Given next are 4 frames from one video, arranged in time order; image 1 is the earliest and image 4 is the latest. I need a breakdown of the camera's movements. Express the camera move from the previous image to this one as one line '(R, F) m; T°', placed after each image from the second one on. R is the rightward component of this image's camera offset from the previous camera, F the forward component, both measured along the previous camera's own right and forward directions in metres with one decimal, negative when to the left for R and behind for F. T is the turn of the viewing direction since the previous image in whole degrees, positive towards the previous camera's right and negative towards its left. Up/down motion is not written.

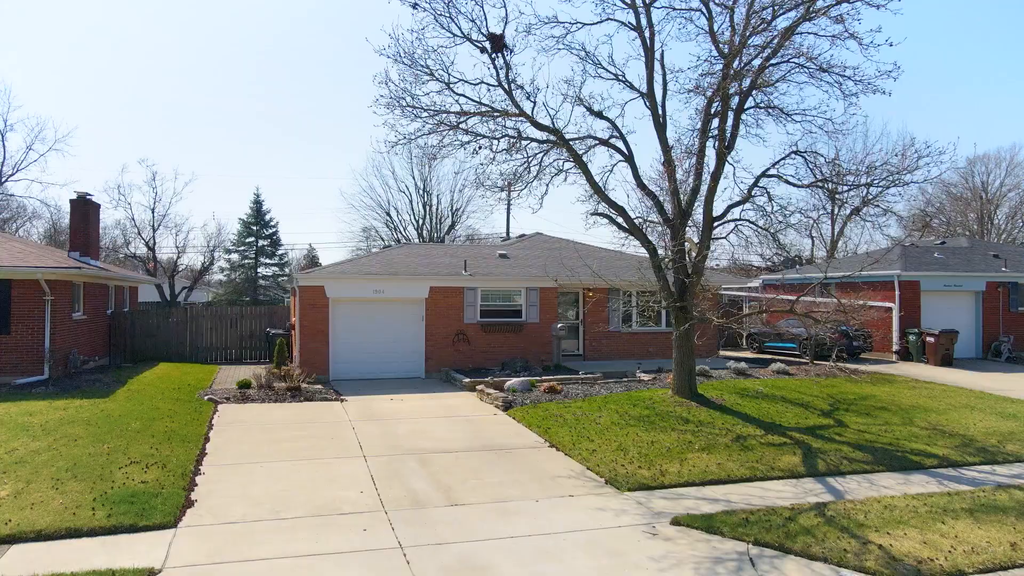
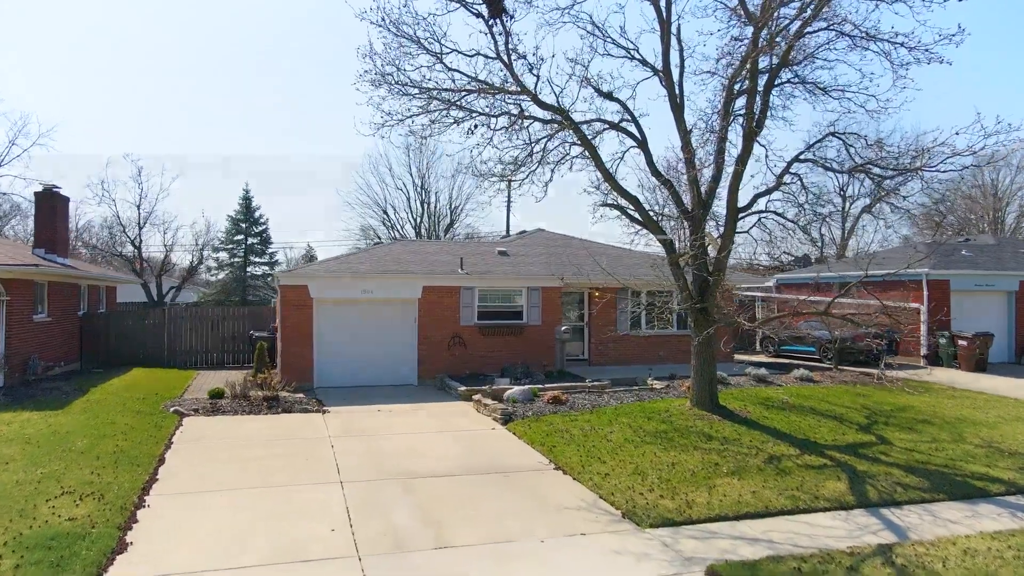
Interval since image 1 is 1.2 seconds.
(0.0, +1.2) m; 0°
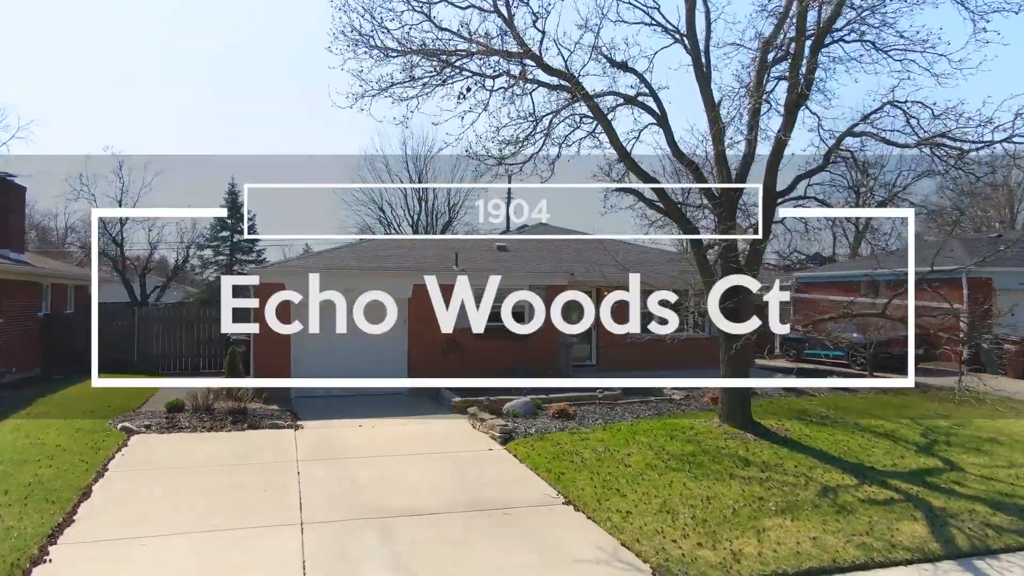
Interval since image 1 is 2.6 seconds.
(0.0, +1.5) m; 0°
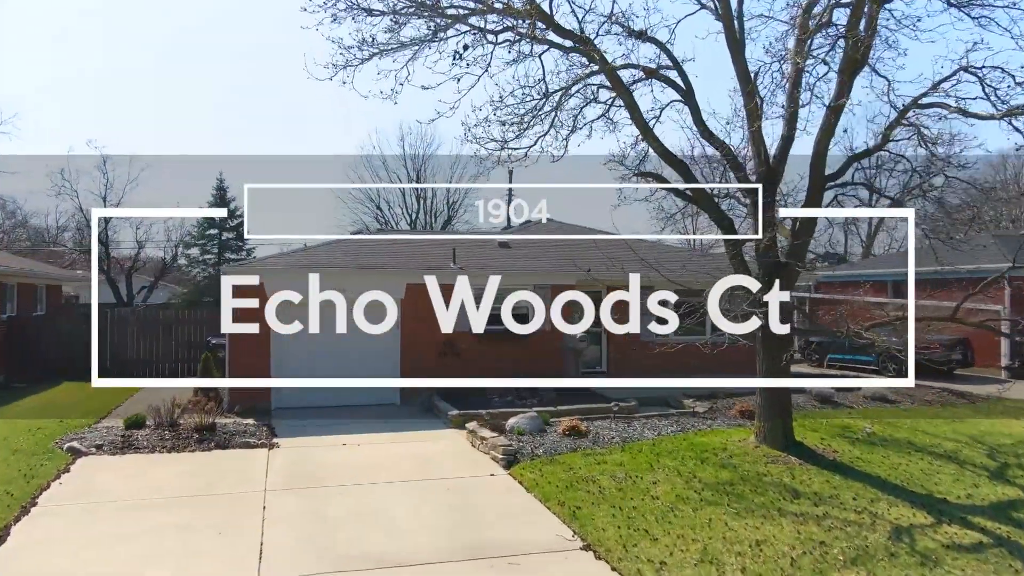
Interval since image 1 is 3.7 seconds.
(-0.1, +1.2) m; 0°
